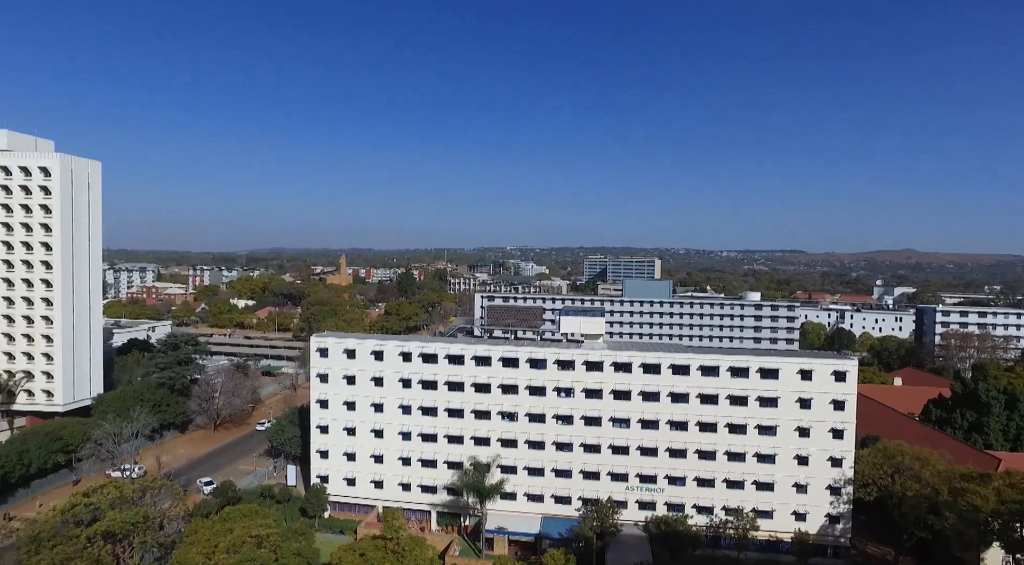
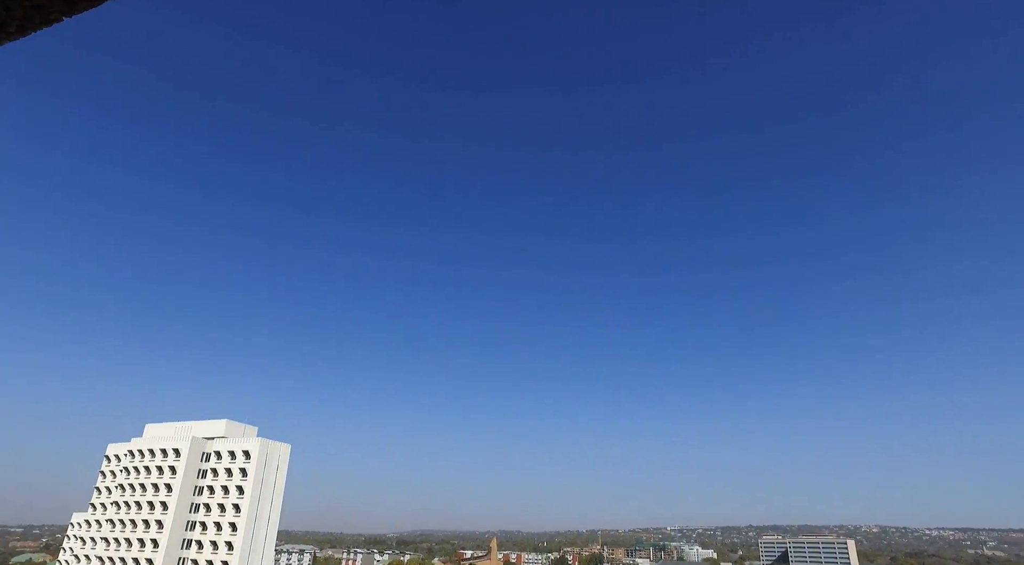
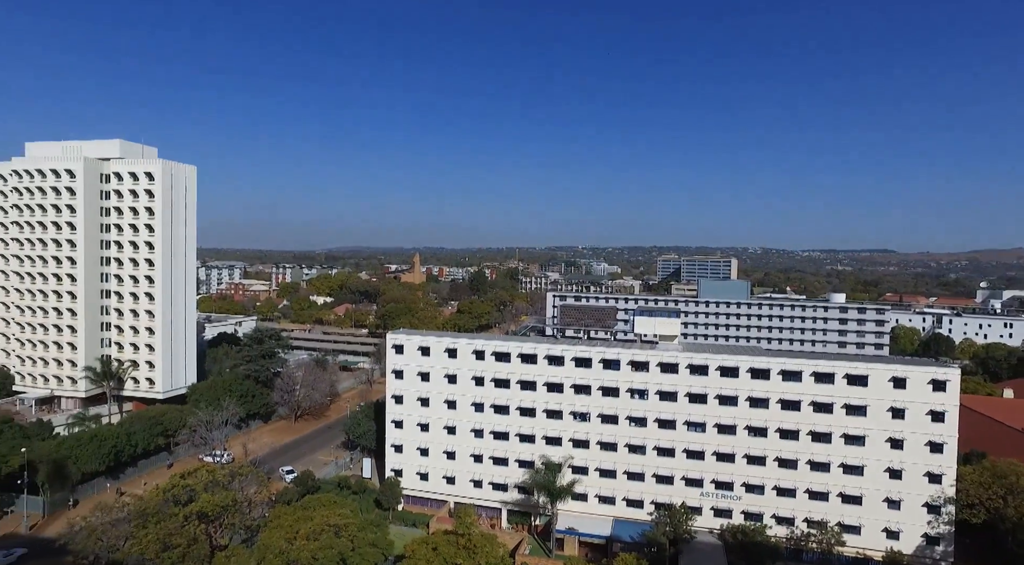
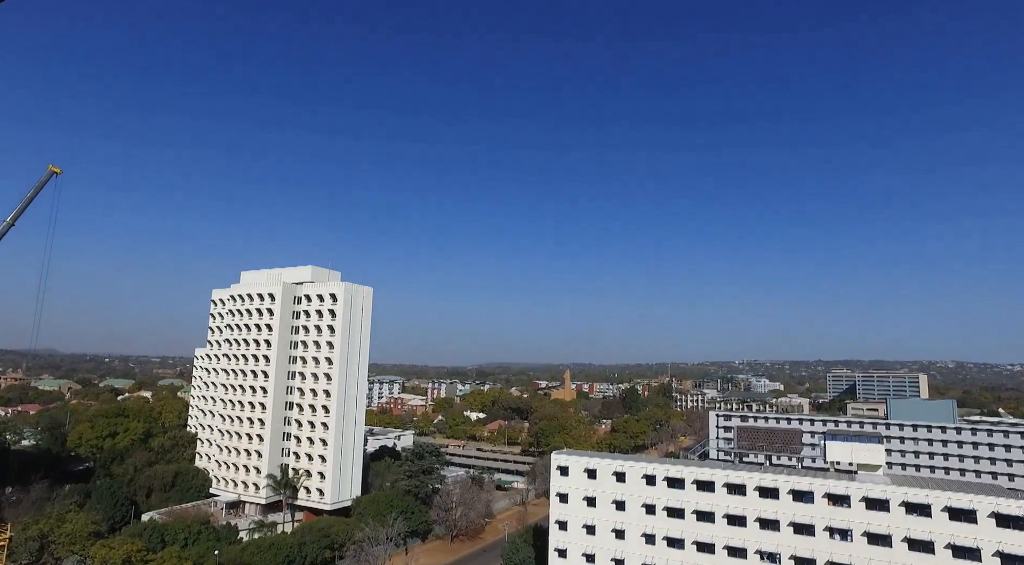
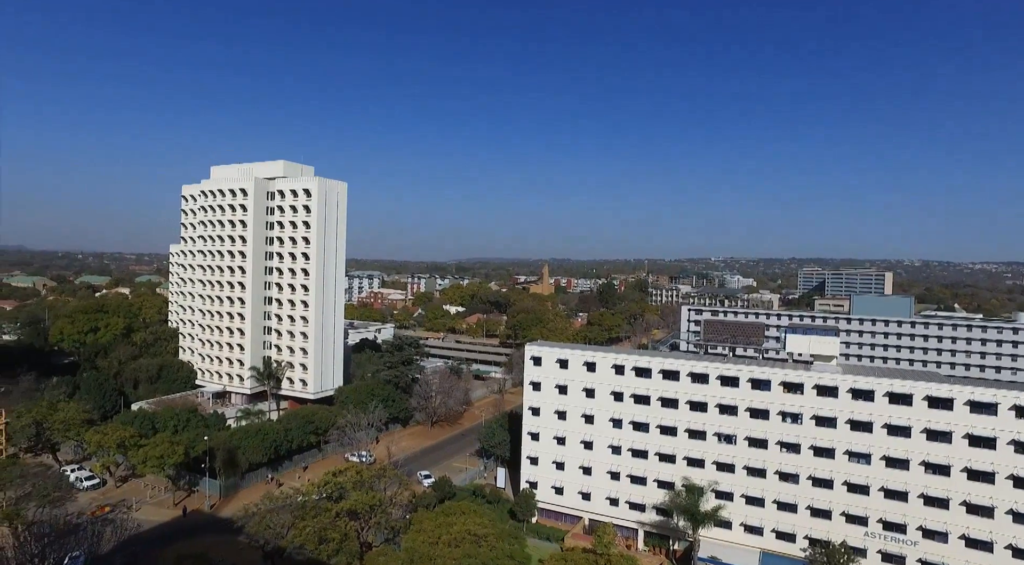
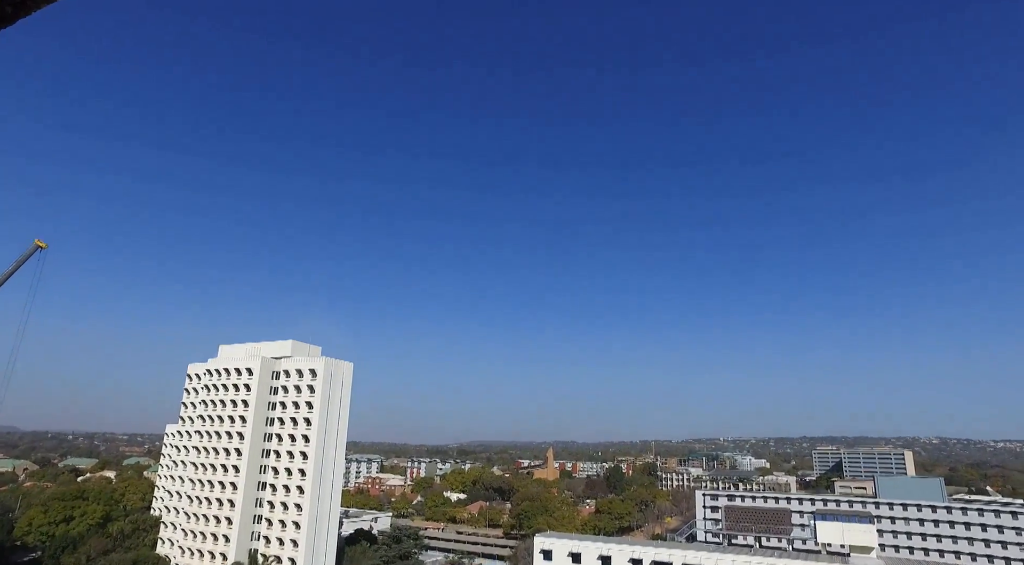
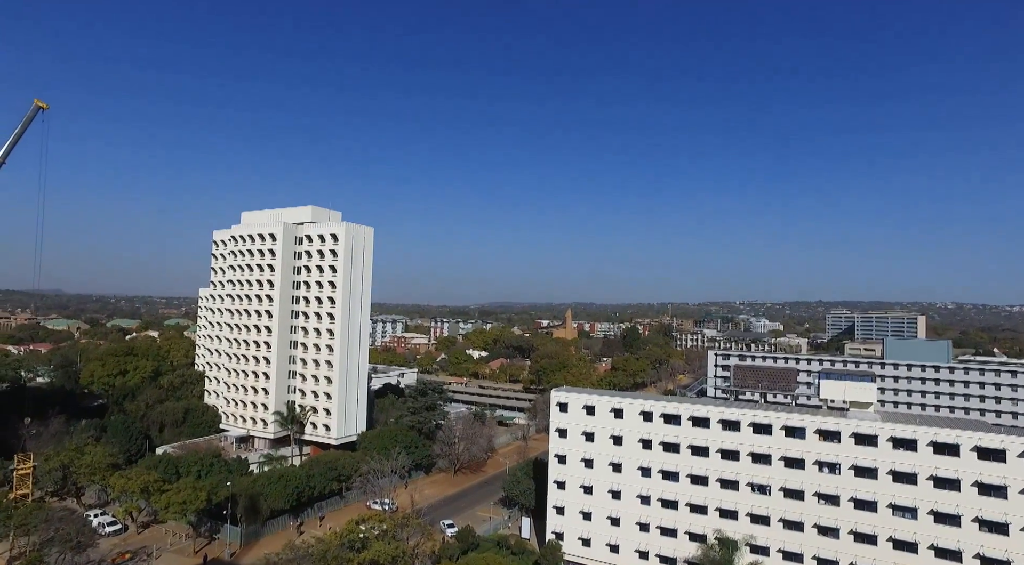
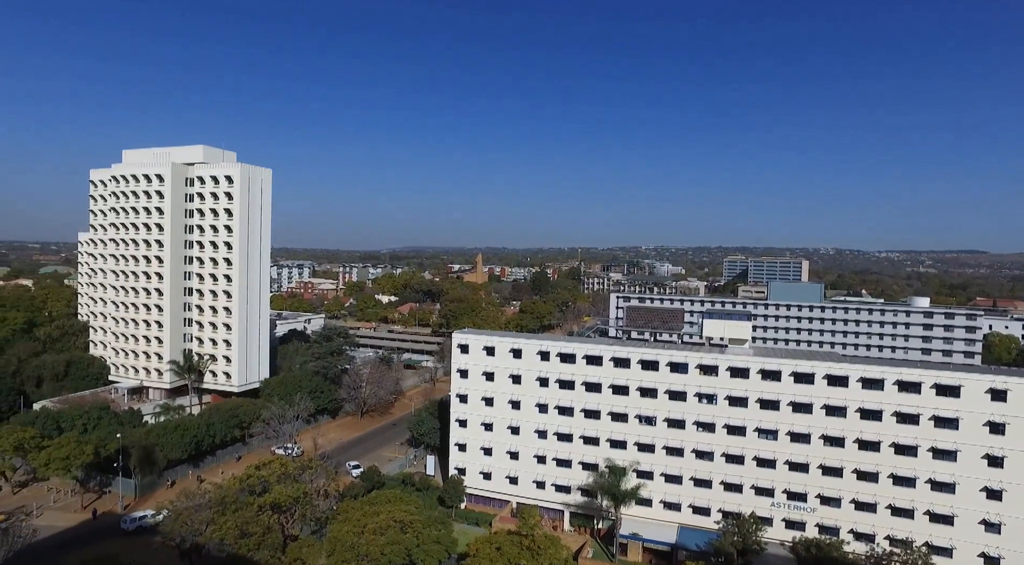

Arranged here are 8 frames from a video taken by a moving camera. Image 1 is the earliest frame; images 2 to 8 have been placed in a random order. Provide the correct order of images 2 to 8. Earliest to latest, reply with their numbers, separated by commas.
3, 8, 5, 7, 4, 6, 2
